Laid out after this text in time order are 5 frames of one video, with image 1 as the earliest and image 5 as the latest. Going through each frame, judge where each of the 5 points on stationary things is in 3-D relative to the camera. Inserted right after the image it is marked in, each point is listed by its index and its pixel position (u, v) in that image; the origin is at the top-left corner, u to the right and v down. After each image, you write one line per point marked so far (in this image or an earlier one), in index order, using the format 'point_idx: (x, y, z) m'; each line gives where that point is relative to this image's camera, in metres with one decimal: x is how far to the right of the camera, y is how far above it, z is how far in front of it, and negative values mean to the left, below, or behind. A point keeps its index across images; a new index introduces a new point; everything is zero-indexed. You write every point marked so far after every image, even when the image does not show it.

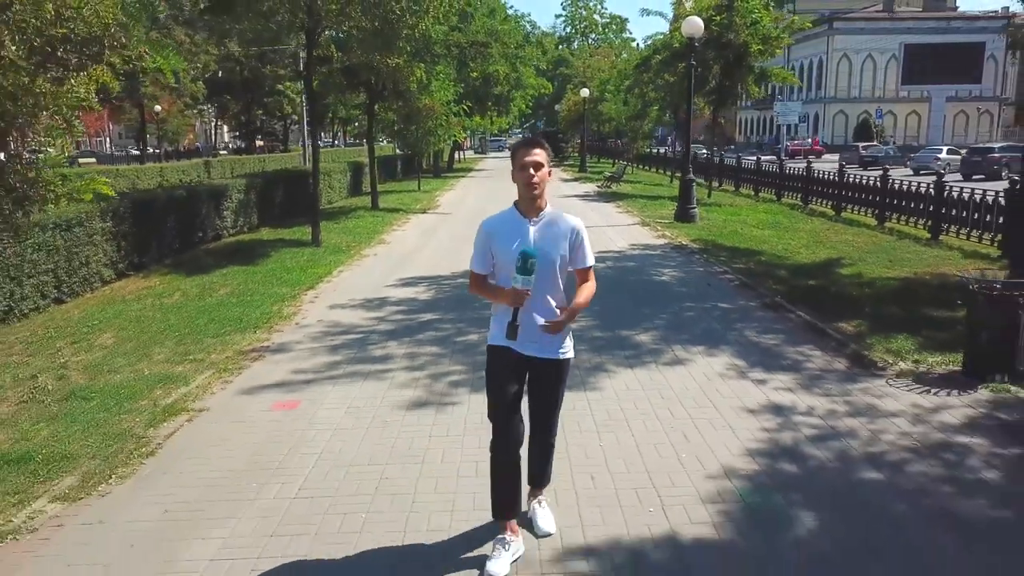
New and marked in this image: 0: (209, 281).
0: (-3.4, +0.1, +11.4) m
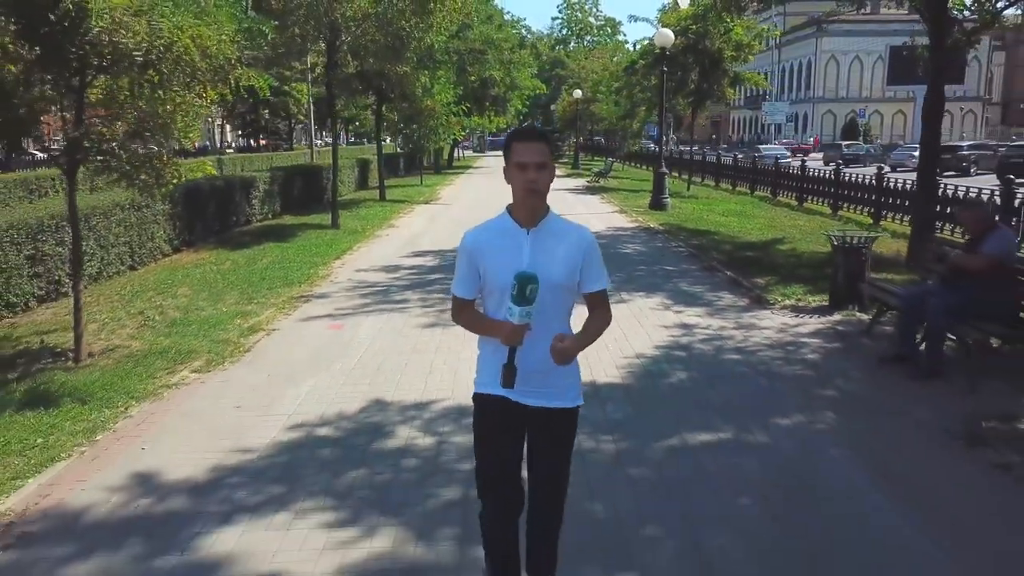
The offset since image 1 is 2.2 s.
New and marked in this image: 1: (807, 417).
0: (-3.6, +0.5, +13.7) m
1: (+1.6, -0.7, +5.6) m
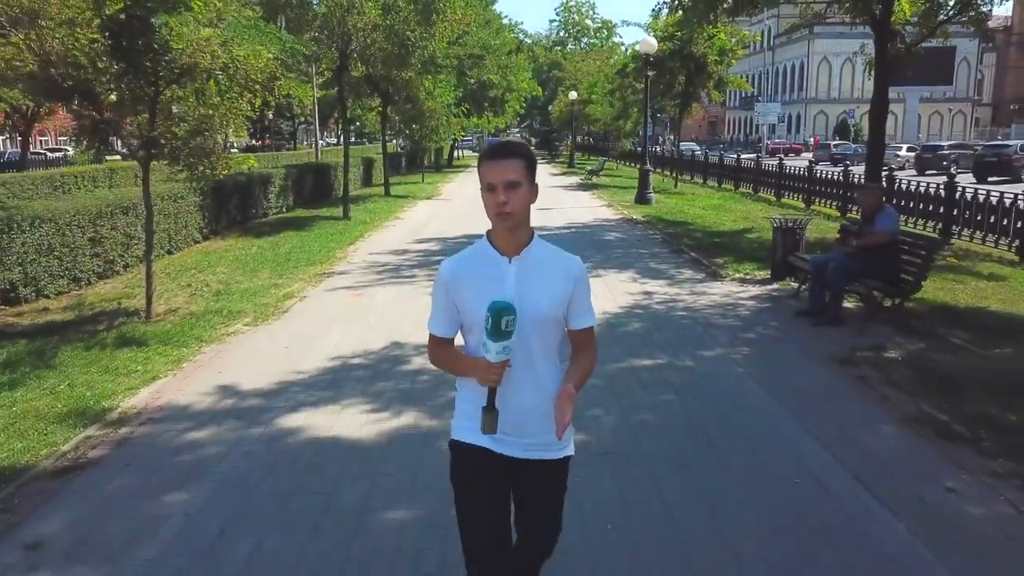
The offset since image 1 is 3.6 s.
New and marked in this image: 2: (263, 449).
0: (-3.7, +0.7, +15.4) m
1: (+1.5, -0.5, +7.2) m
2: (-1.3, -0.8, +5.2) m
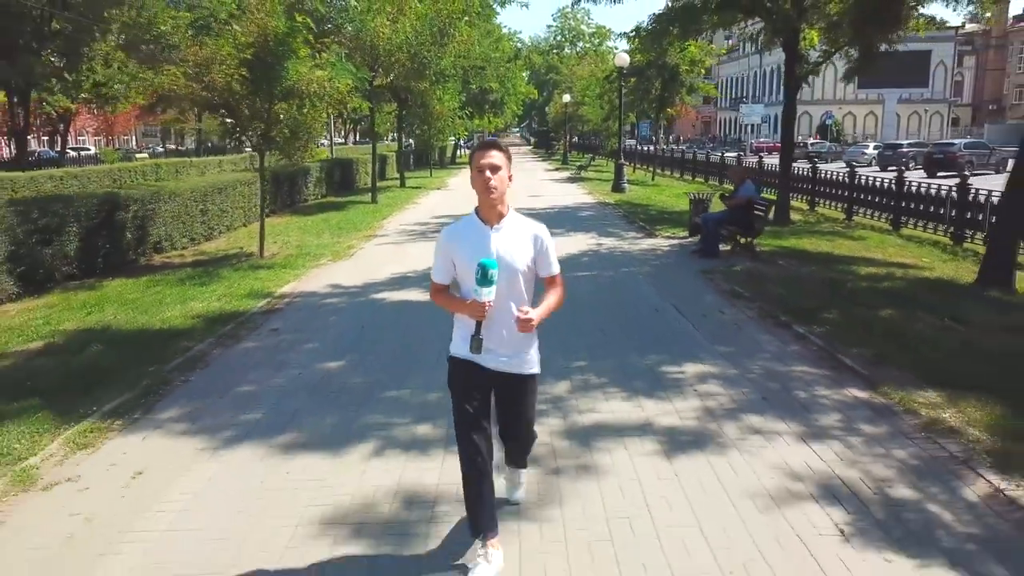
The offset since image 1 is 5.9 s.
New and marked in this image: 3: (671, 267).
0: (-3.7, +1.4, +19.8) m
1: (+1.5, +0.2, +11.6) m
2: (-1.4, -0.2, +9.6) m
3: (+1.8, +0.2, +11.7) m
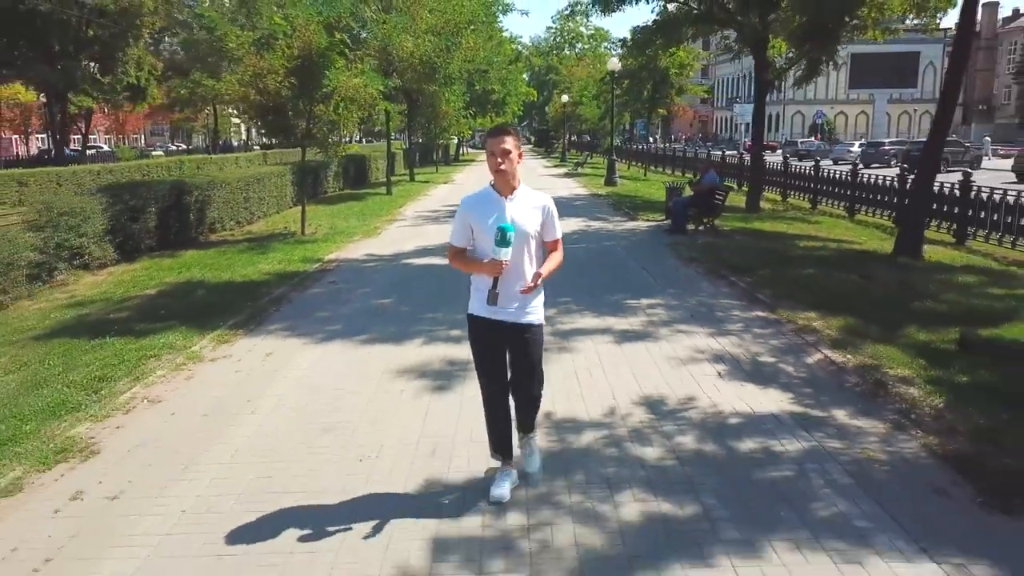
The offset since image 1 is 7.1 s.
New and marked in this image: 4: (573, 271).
0: (-3.7, +1.8, +22.3) m
1: (+1.5, +0.6, +14.1) m
2: (-1.3, +0.2, +12.1) m
3: (+1.9, +0.7, +14.2) m
4: (+0.7, +0.2, +11.5) m
